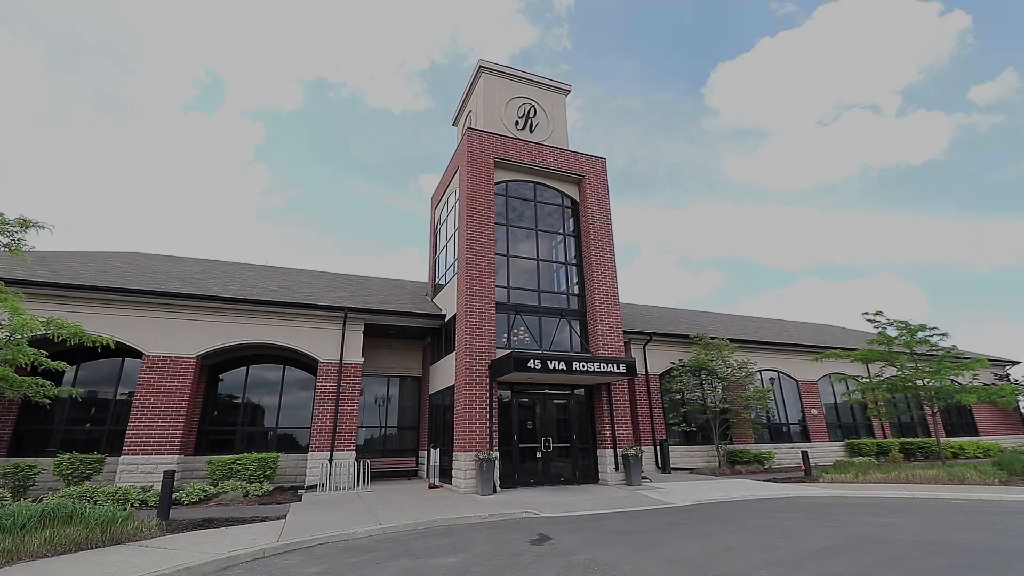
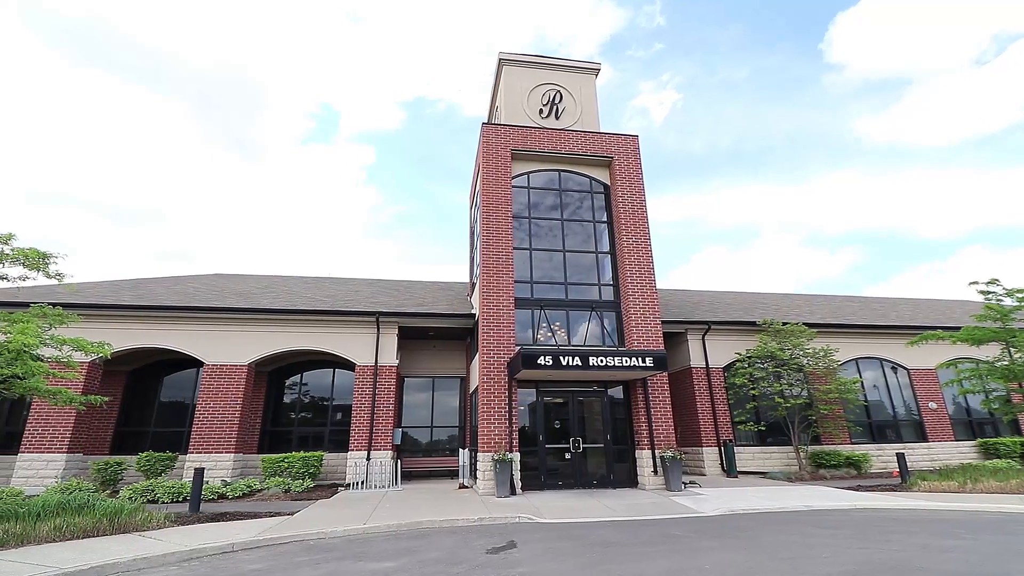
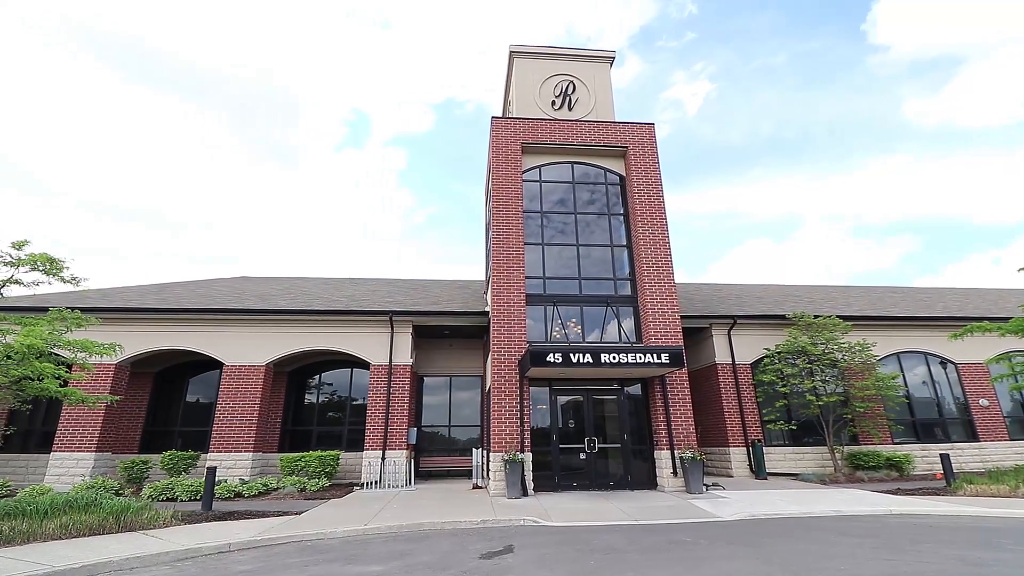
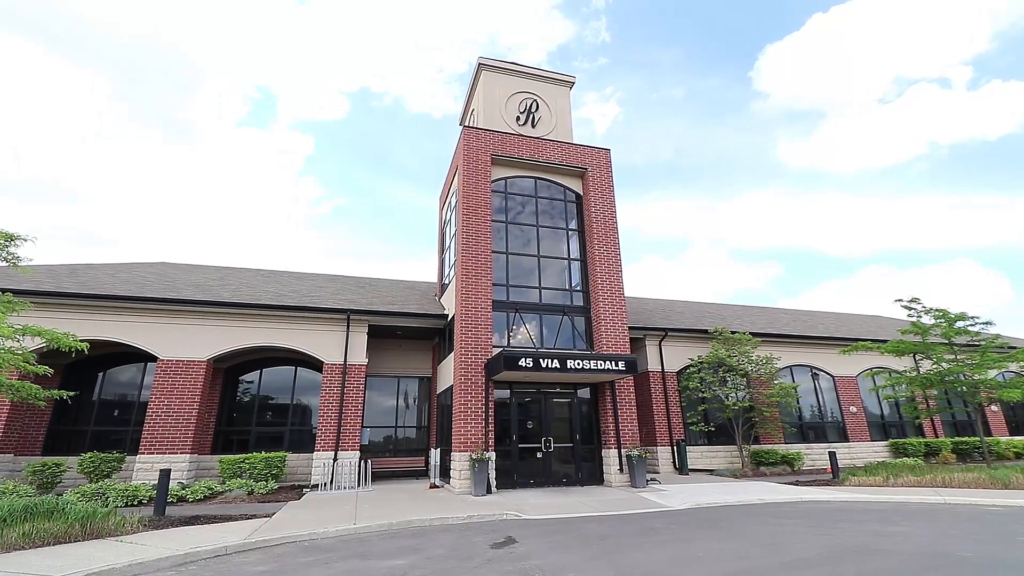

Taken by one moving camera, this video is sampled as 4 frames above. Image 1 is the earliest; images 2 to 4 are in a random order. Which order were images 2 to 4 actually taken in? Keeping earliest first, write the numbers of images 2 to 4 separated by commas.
4, 2, 3
